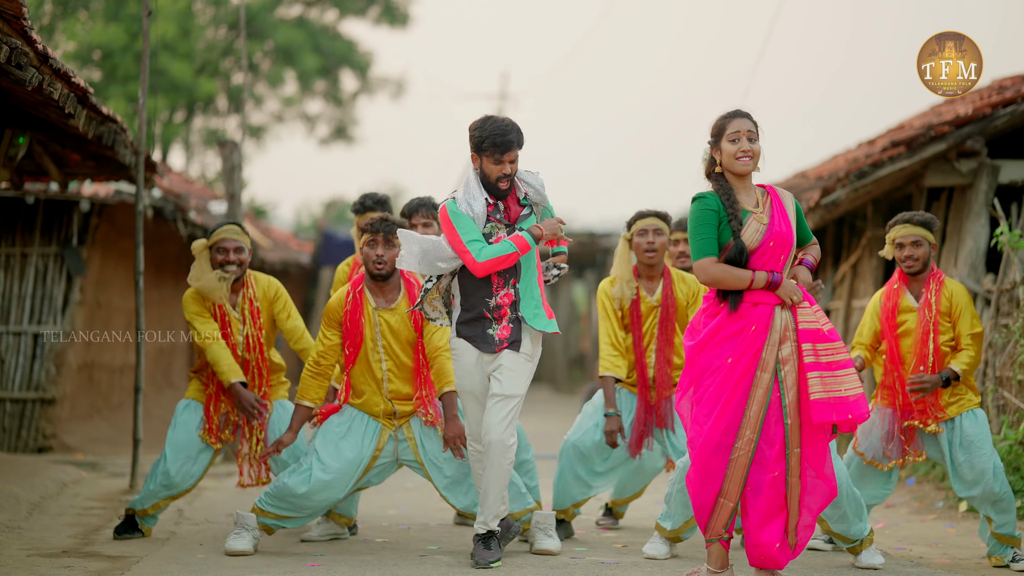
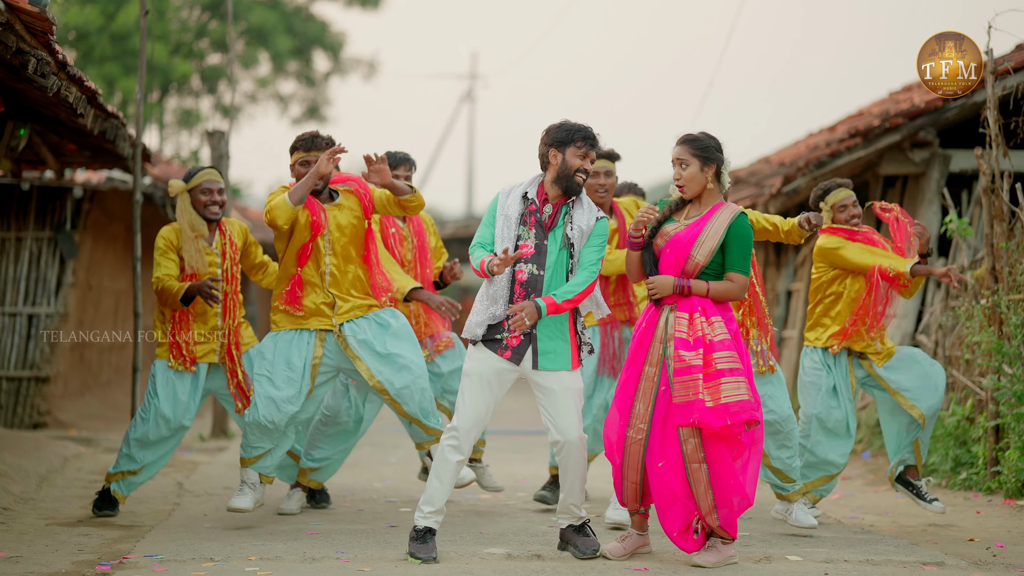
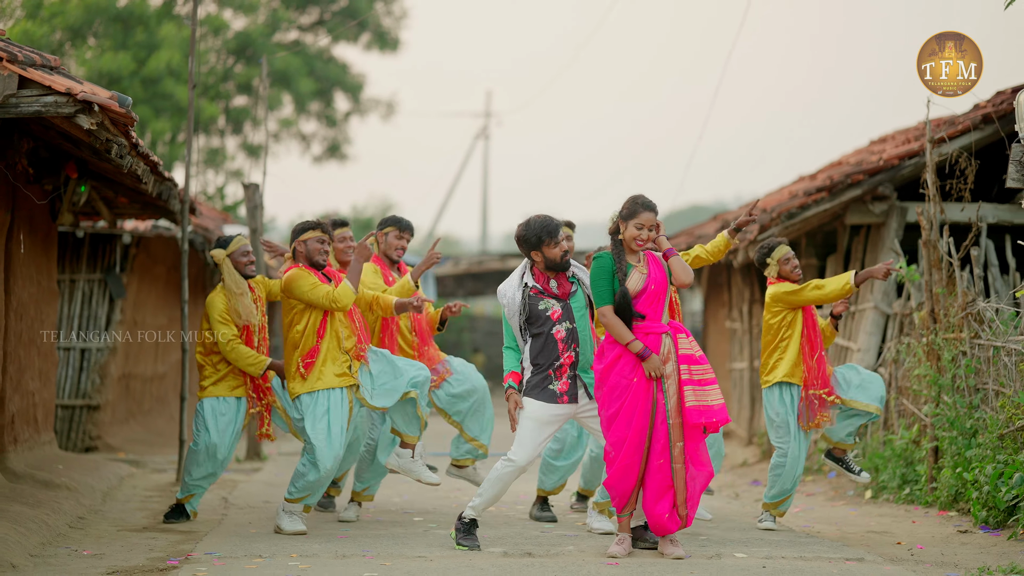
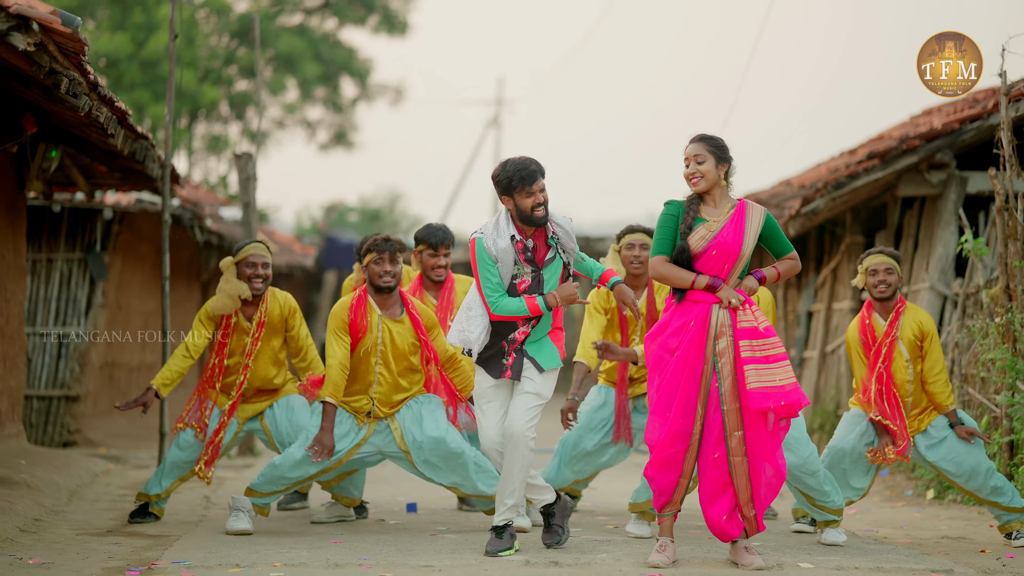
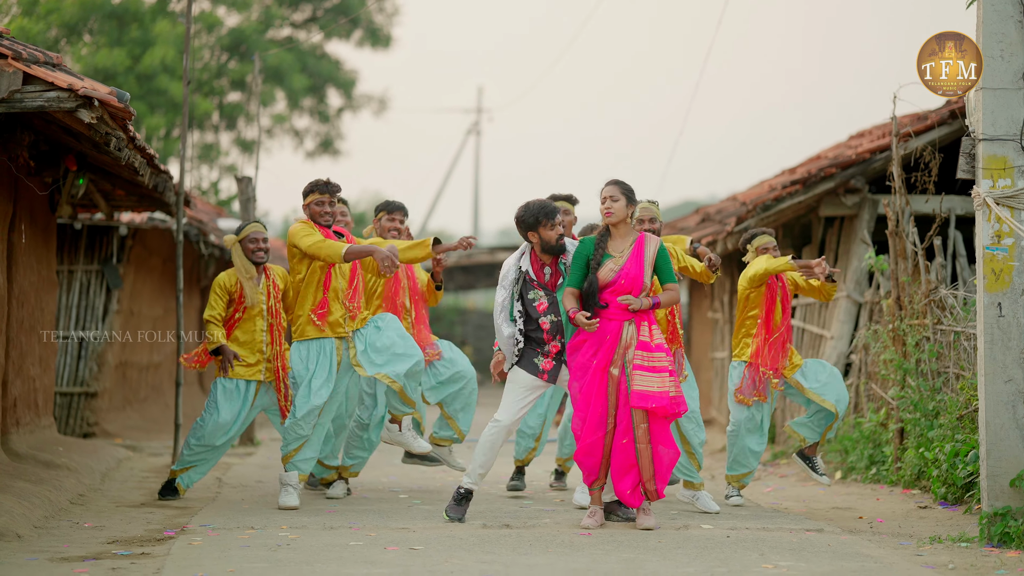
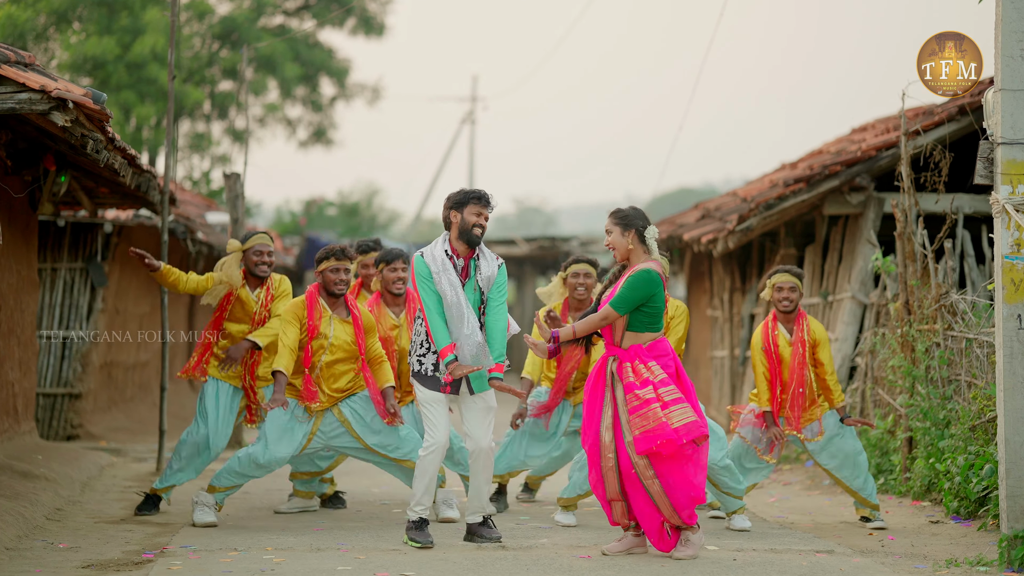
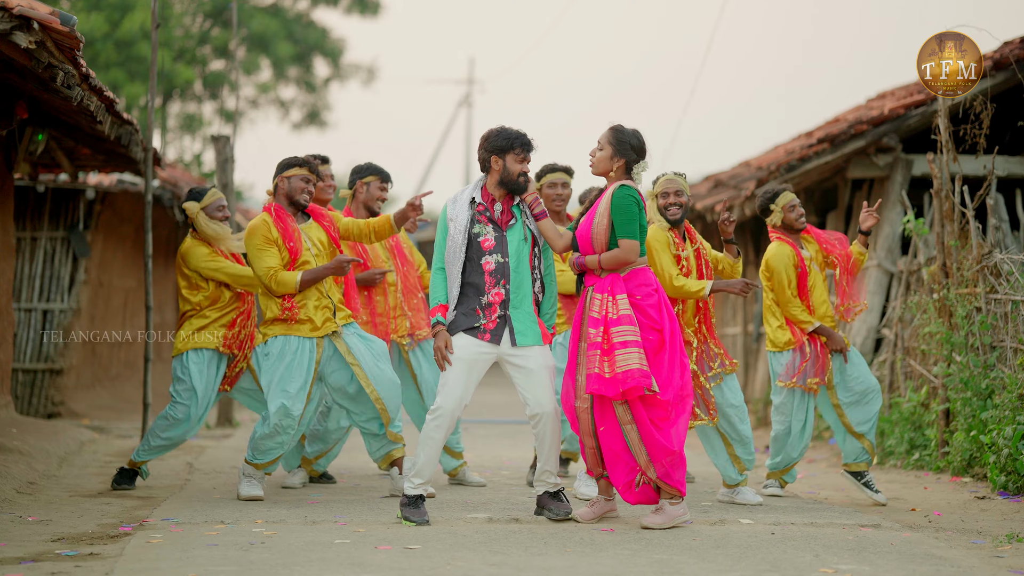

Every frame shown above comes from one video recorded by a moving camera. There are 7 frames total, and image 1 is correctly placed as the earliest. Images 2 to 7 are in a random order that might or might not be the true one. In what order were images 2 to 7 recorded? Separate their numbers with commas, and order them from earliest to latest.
4, 3, 5, 6, 7, 2
